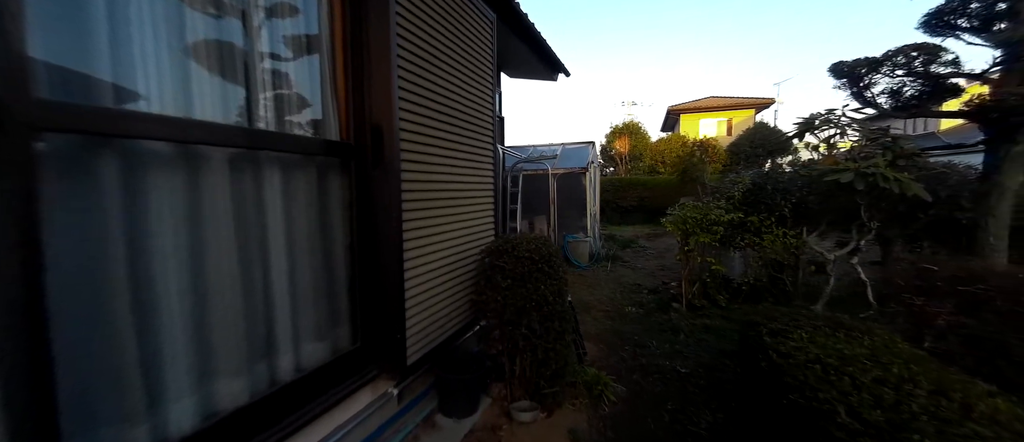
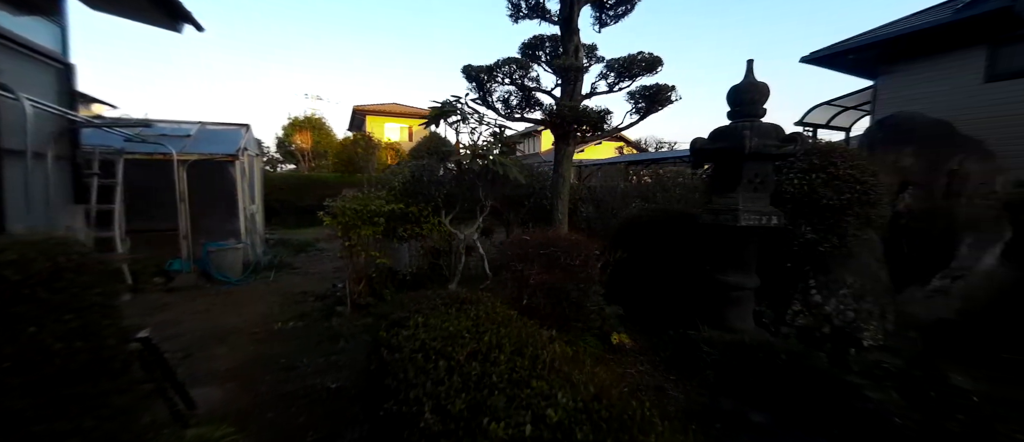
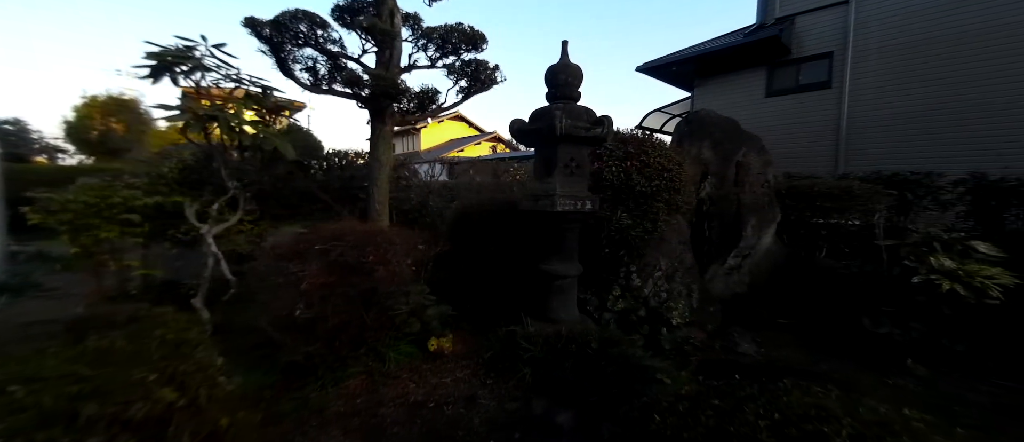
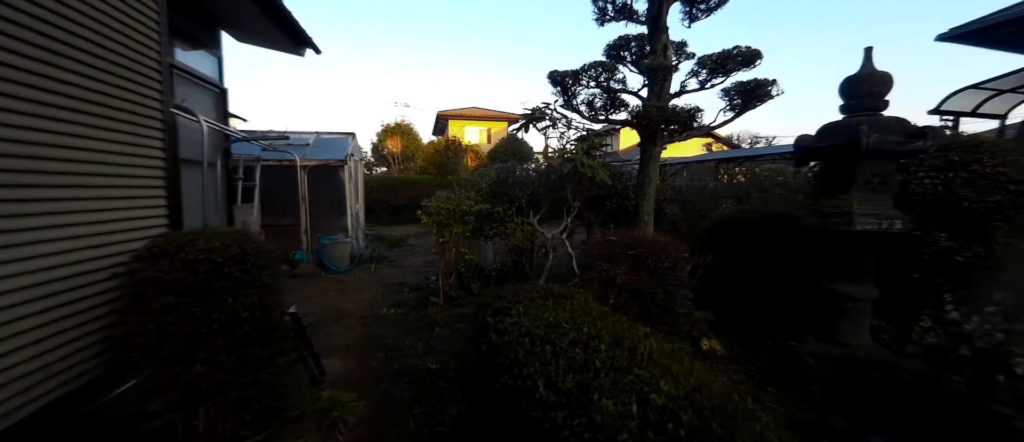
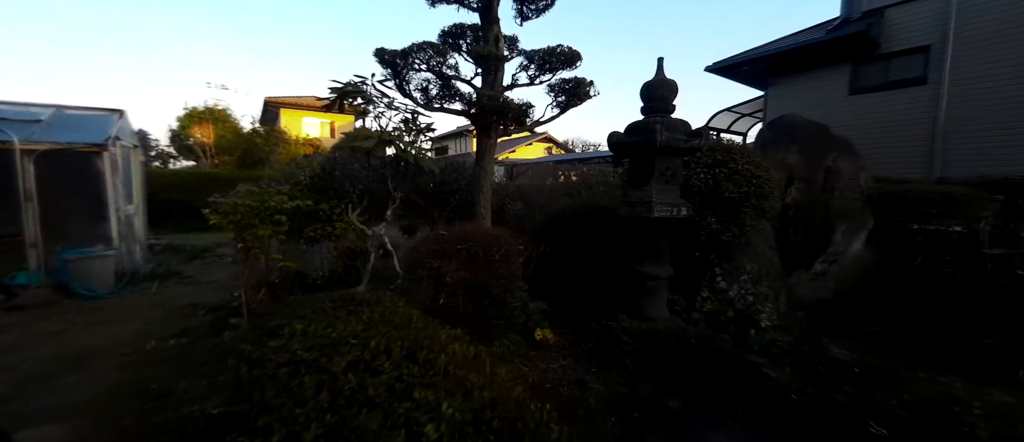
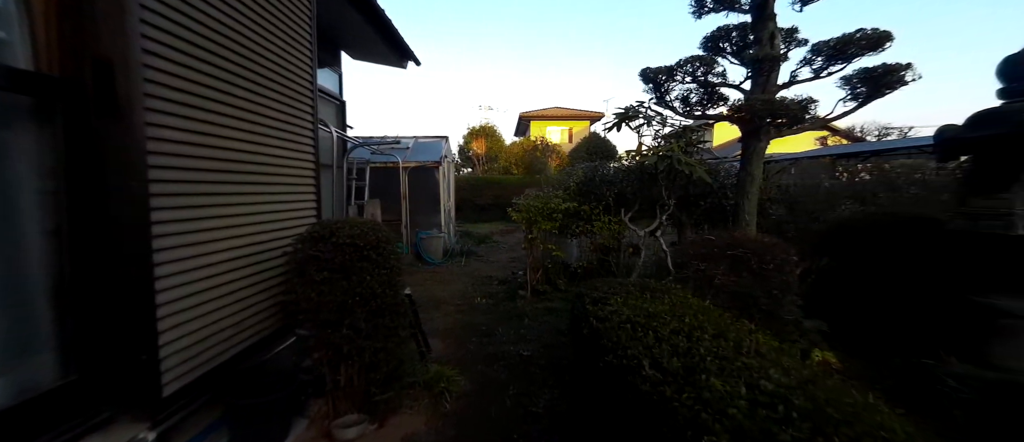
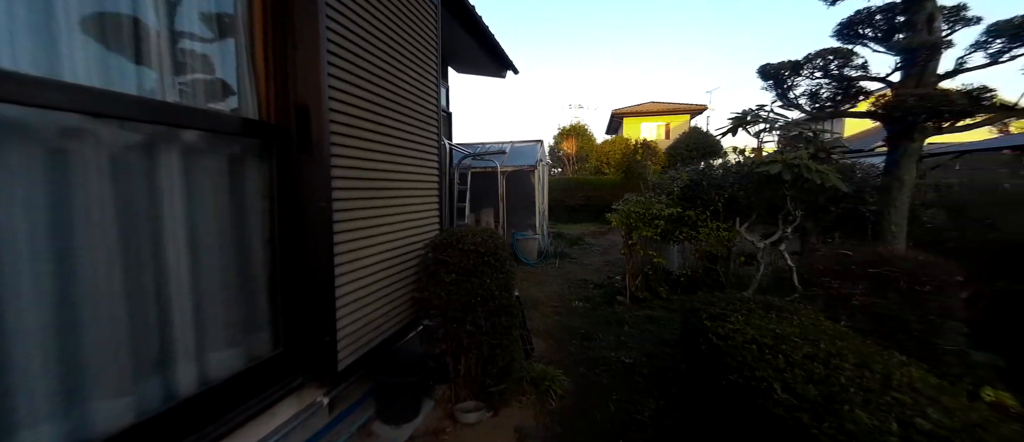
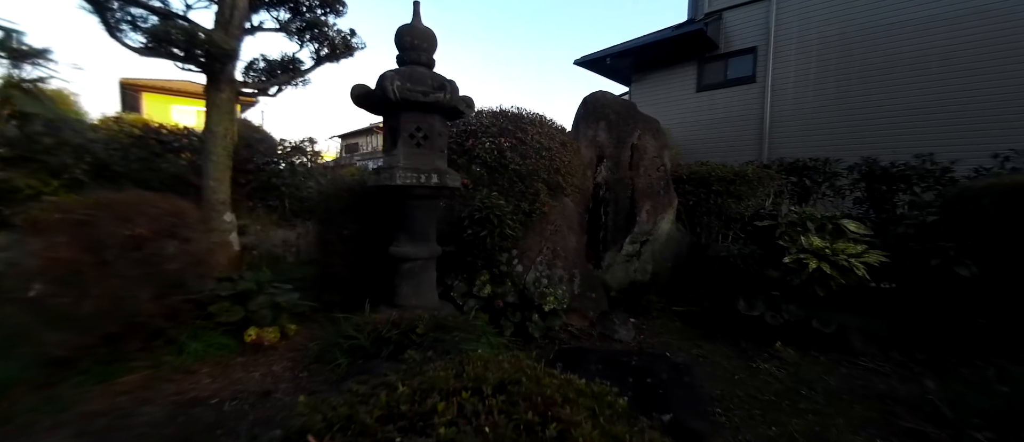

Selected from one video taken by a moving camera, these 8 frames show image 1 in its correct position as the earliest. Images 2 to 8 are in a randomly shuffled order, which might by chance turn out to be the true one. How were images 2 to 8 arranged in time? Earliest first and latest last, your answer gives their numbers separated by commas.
7, 6, 4, 2, 5, 3, 8
